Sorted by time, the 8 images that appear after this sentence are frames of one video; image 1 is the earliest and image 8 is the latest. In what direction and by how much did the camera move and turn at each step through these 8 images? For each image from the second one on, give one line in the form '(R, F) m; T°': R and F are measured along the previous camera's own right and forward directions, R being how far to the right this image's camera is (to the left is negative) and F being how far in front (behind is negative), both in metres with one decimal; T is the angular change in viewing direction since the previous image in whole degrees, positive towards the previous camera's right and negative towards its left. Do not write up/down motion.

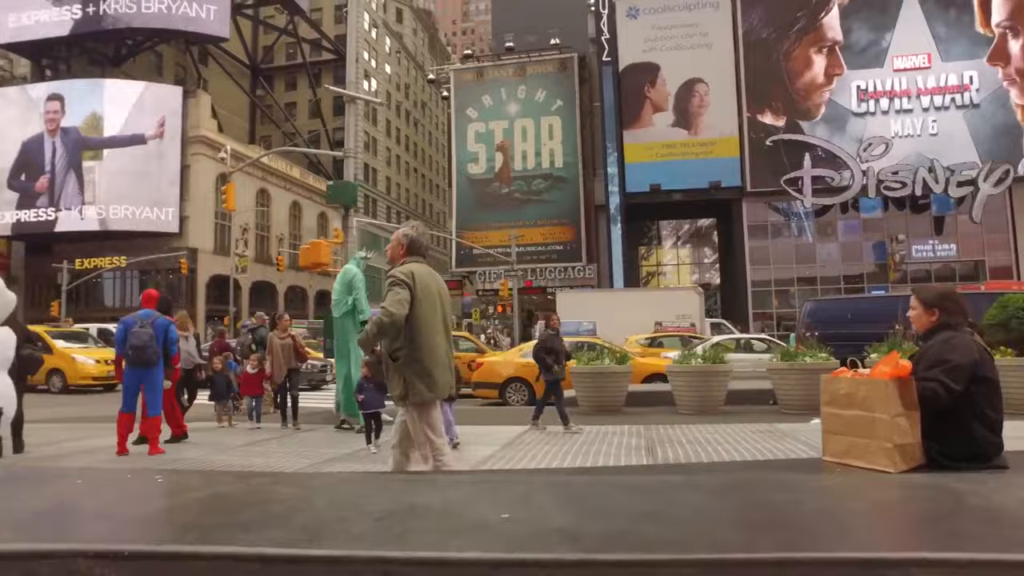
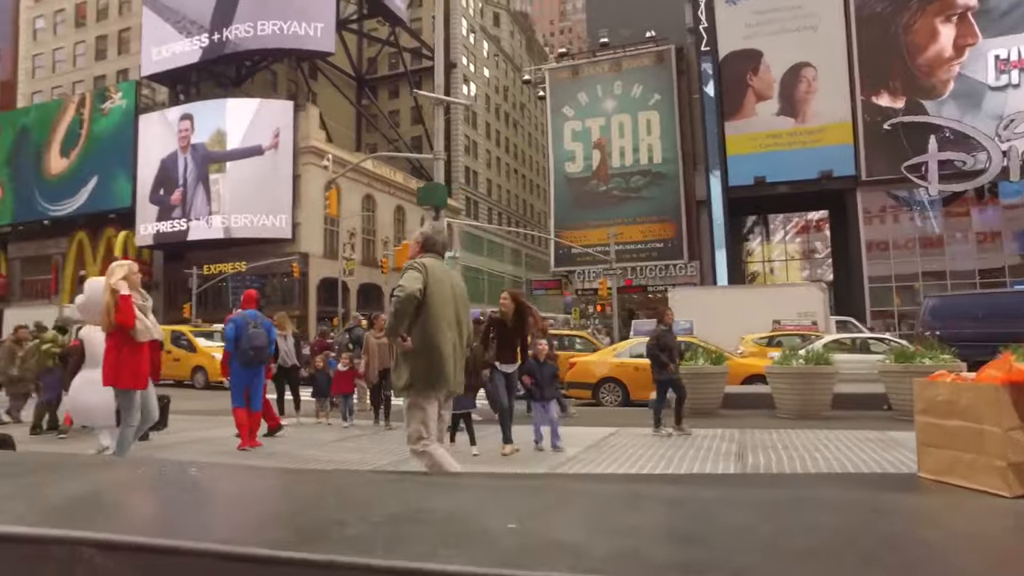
(+0.2, +0.1) m; -9°
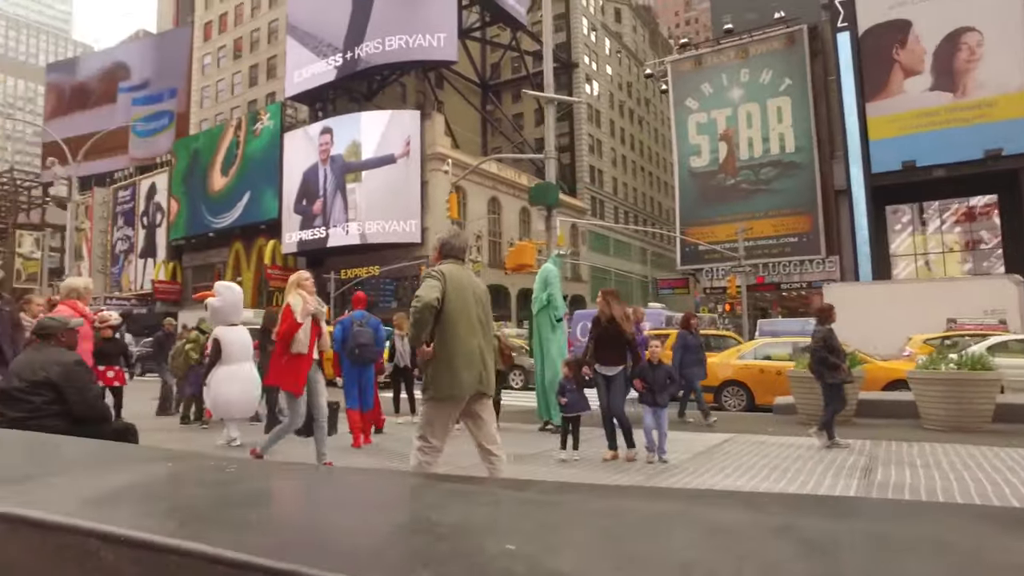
(+0.3, +0.2) m; -11°
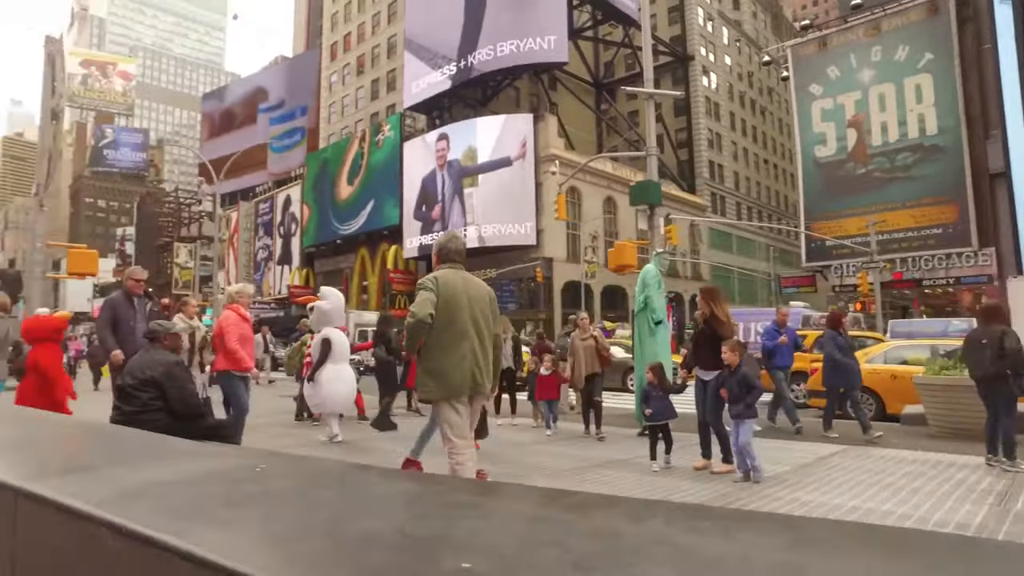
(+0.3, +0.1) m; -10°
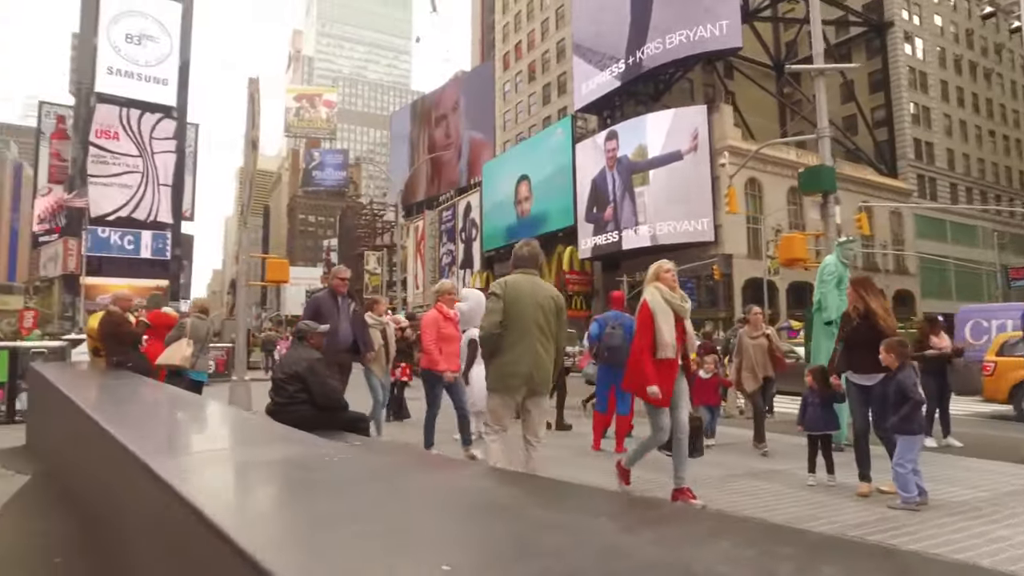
(+0.4, +0.2) m; -15°
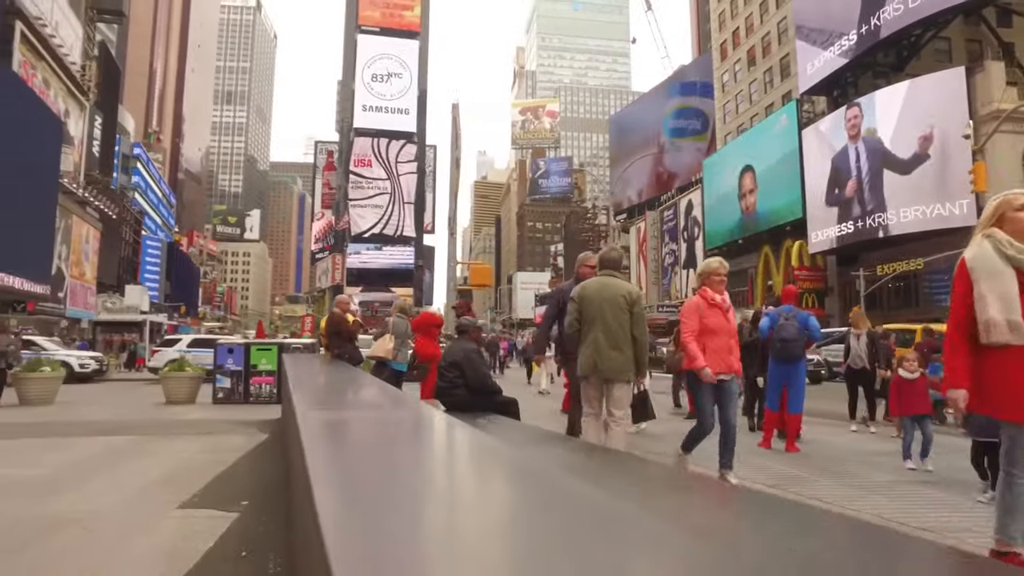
(+0.8, -0.3) m; -19°
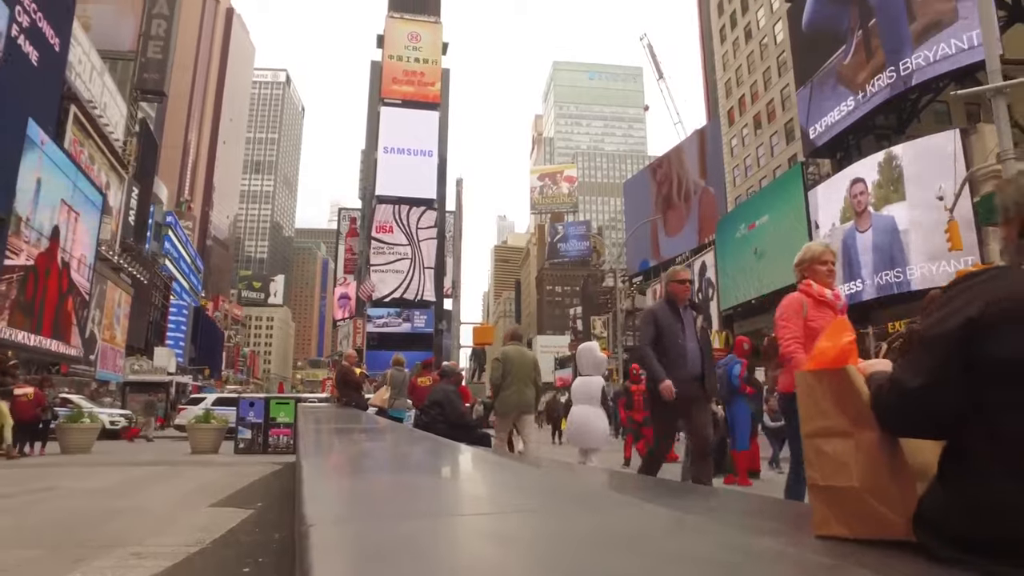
(+0.5, -1.2) m; -2°
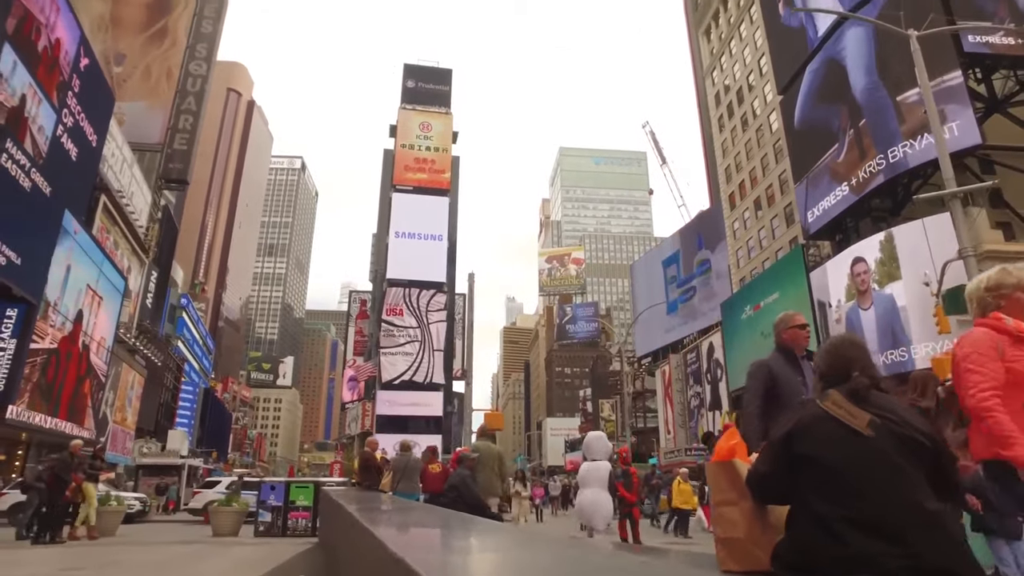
(0.0, -1.0) m; -1°
